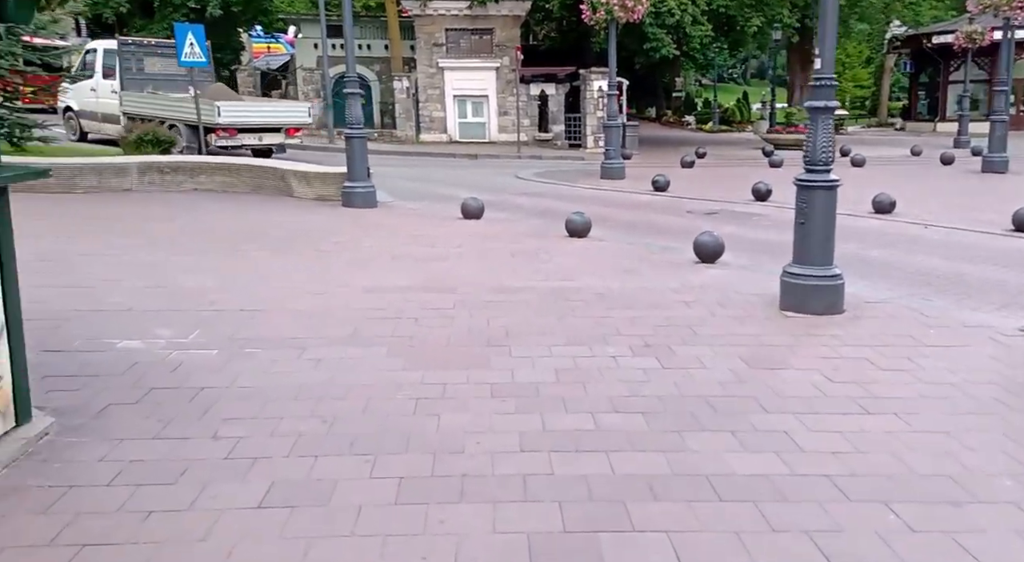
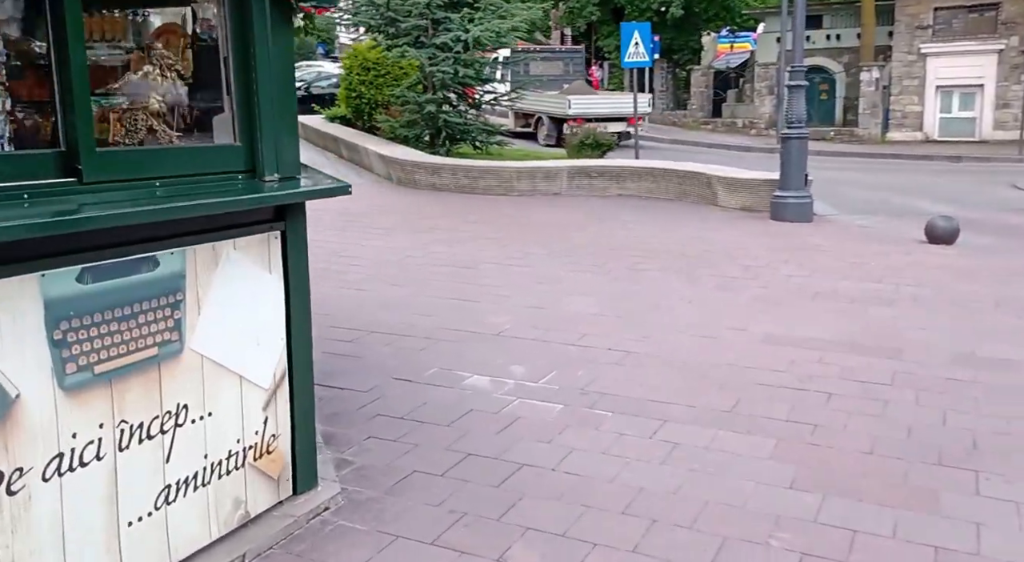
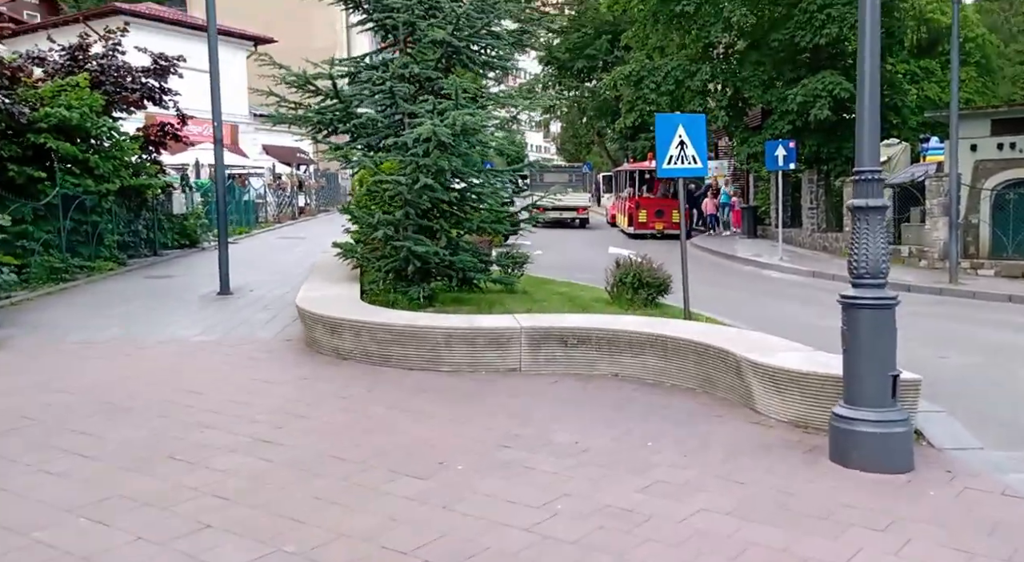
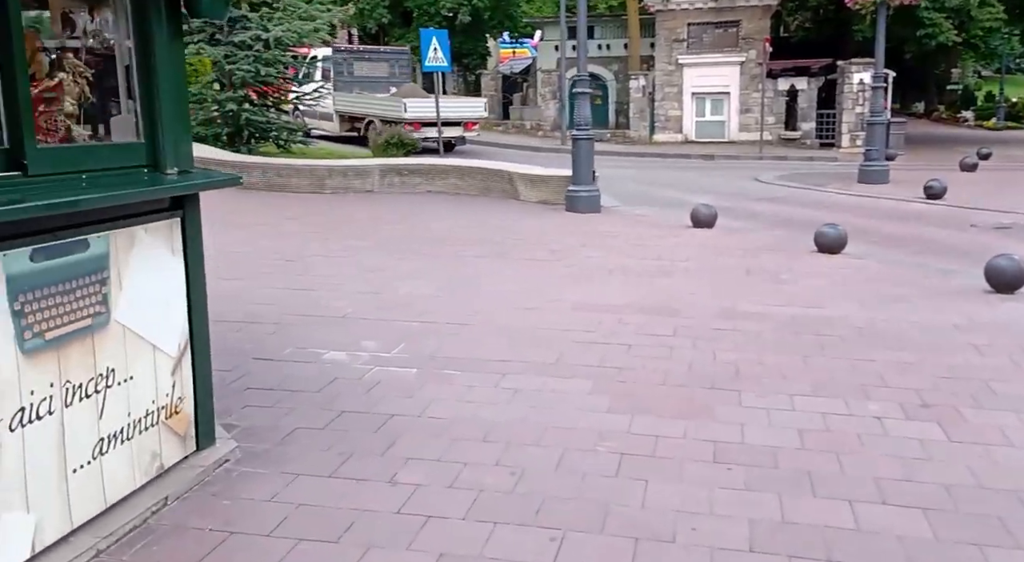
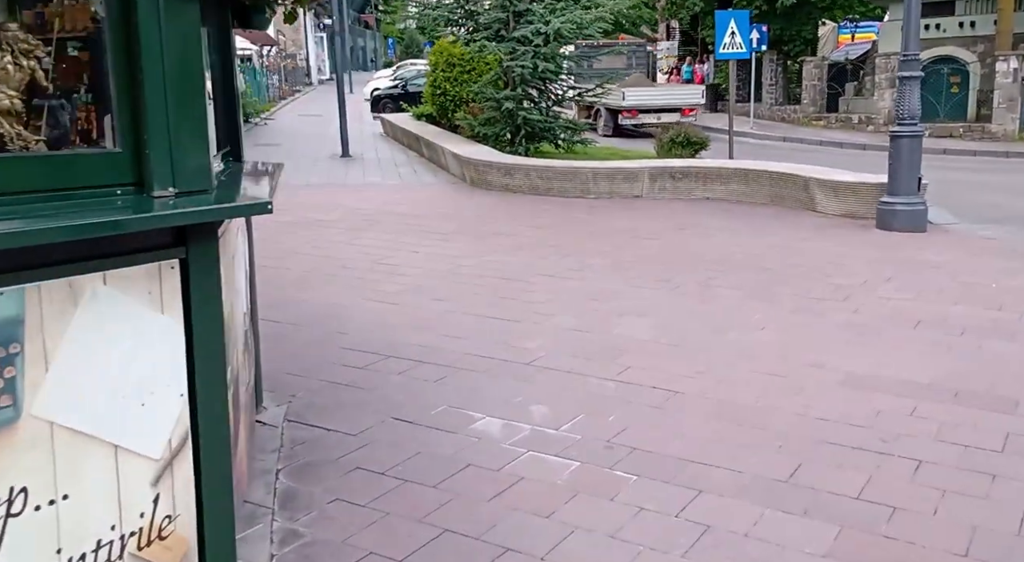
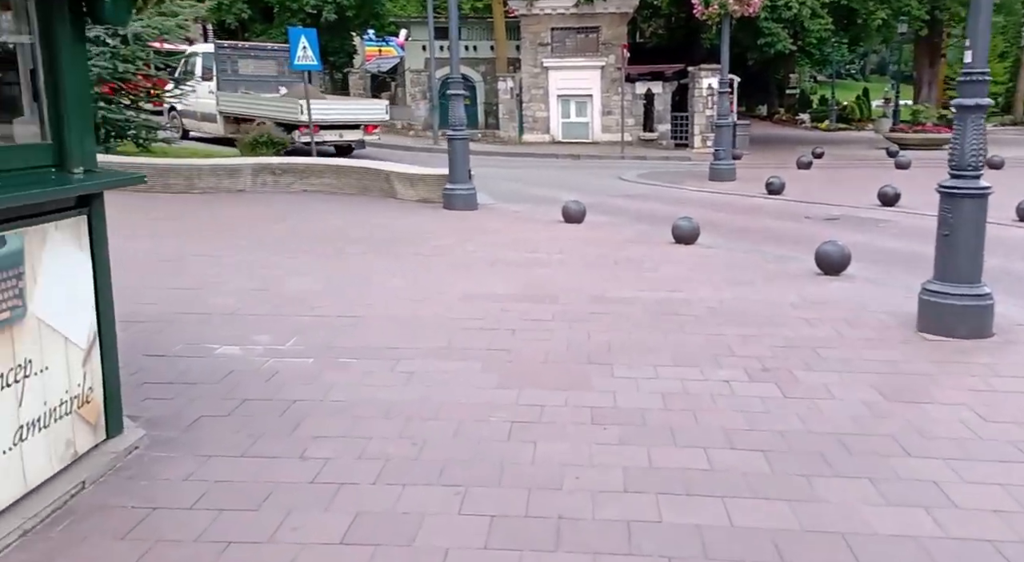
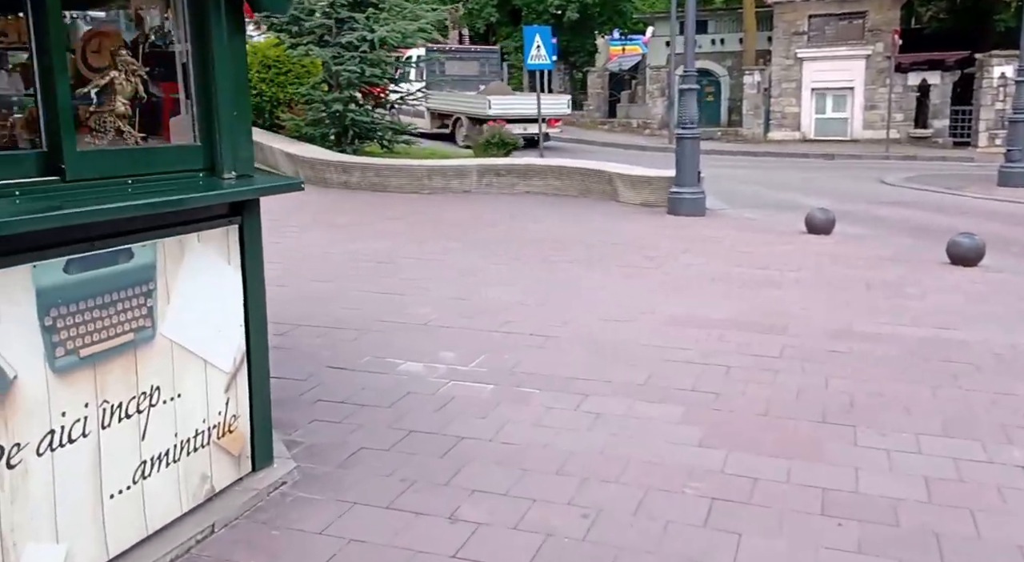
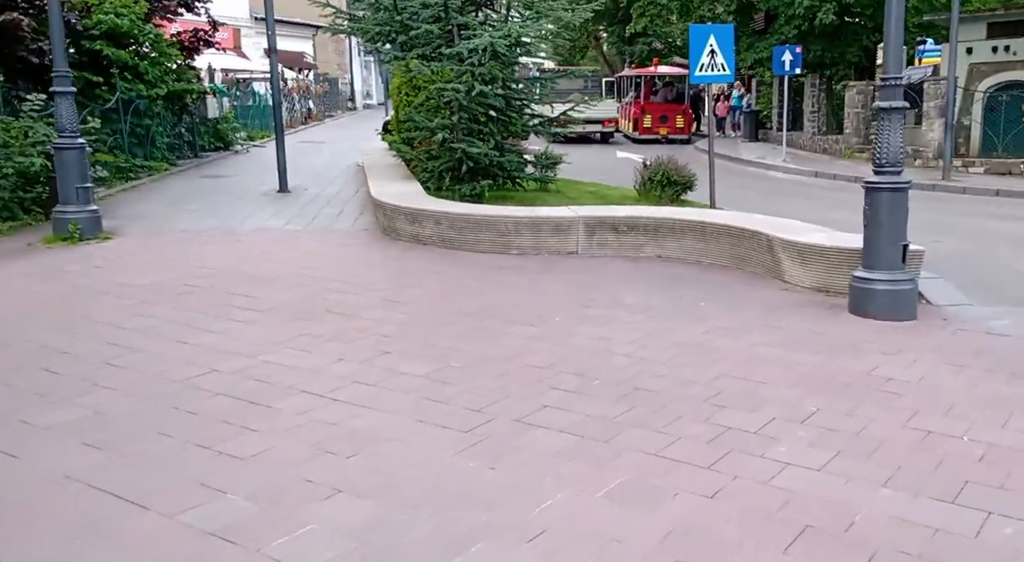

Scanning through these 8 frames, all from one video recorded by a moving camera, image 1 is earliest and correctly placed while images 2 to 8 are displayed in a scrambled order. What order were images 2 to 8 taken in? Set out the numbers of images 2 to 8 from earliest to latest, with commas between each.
6, 4, 7, 2, 5, 8, 3
